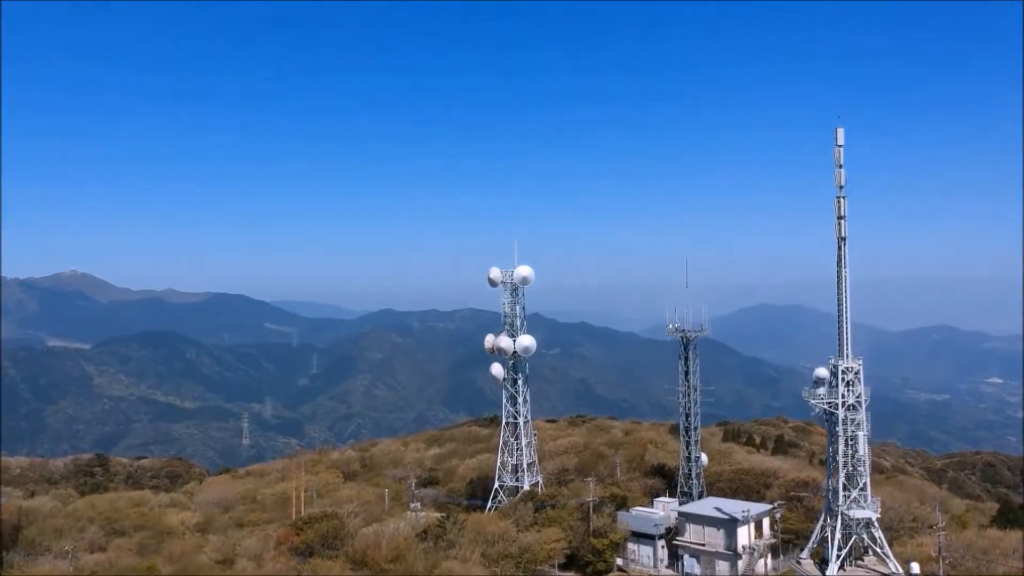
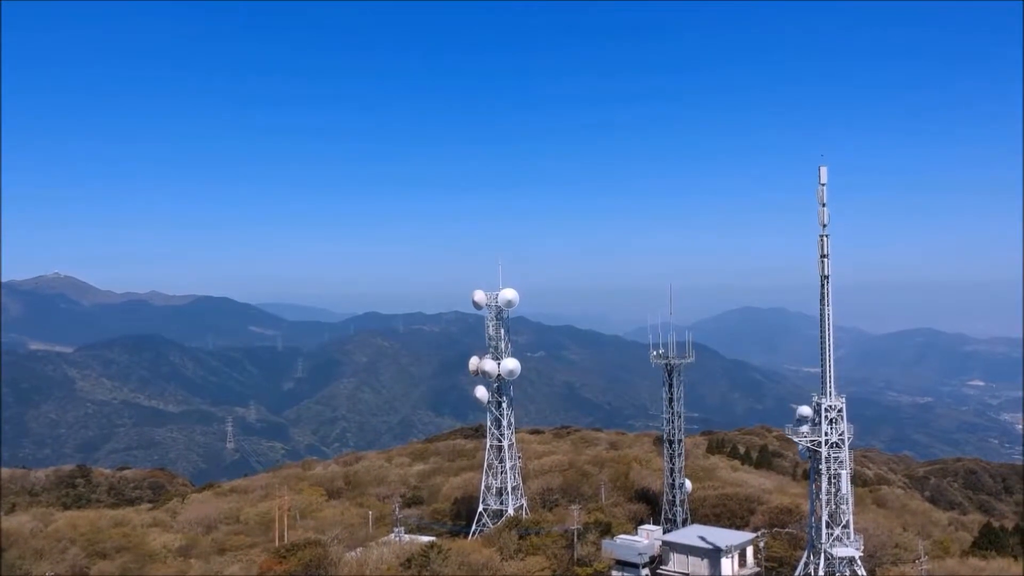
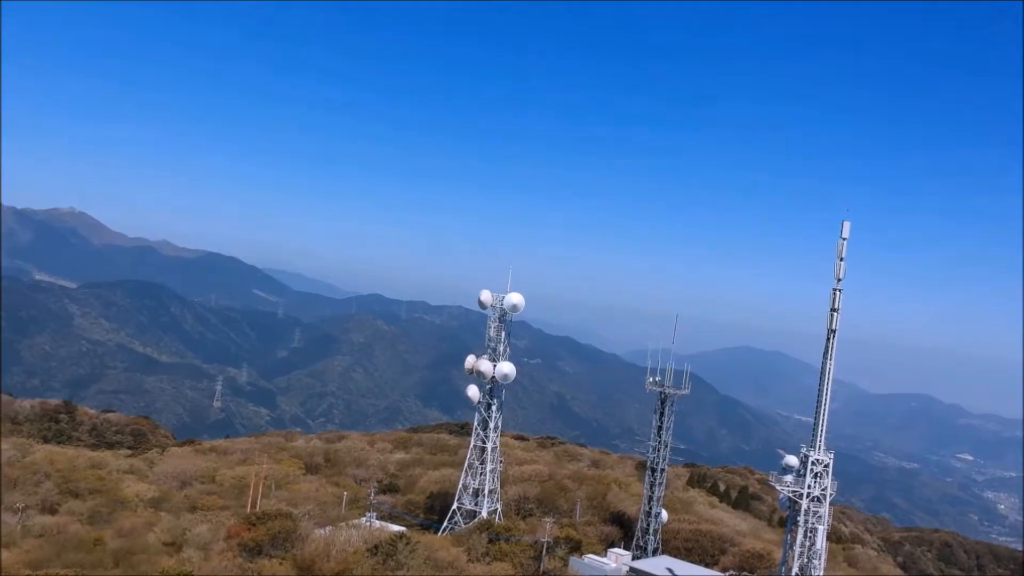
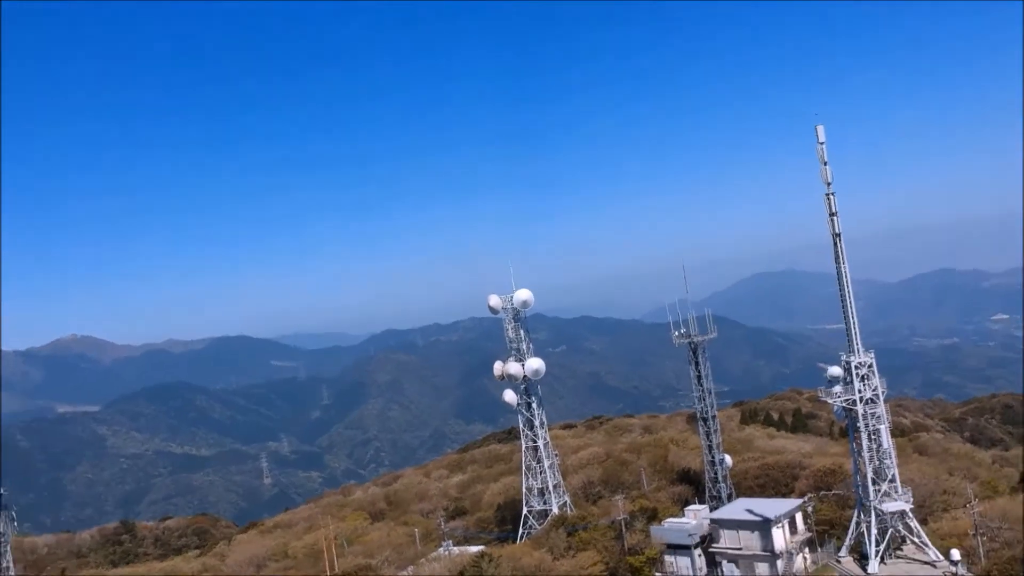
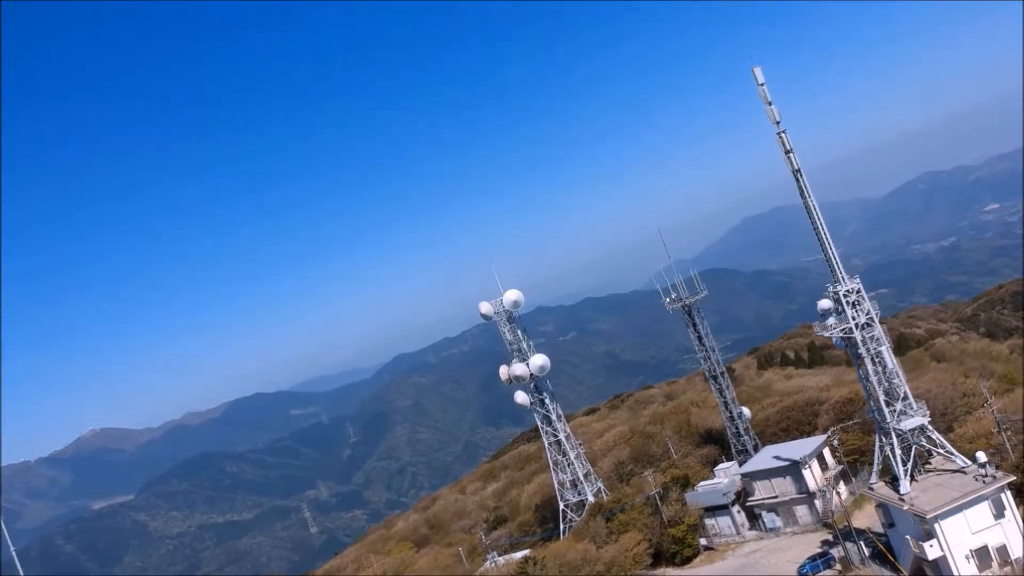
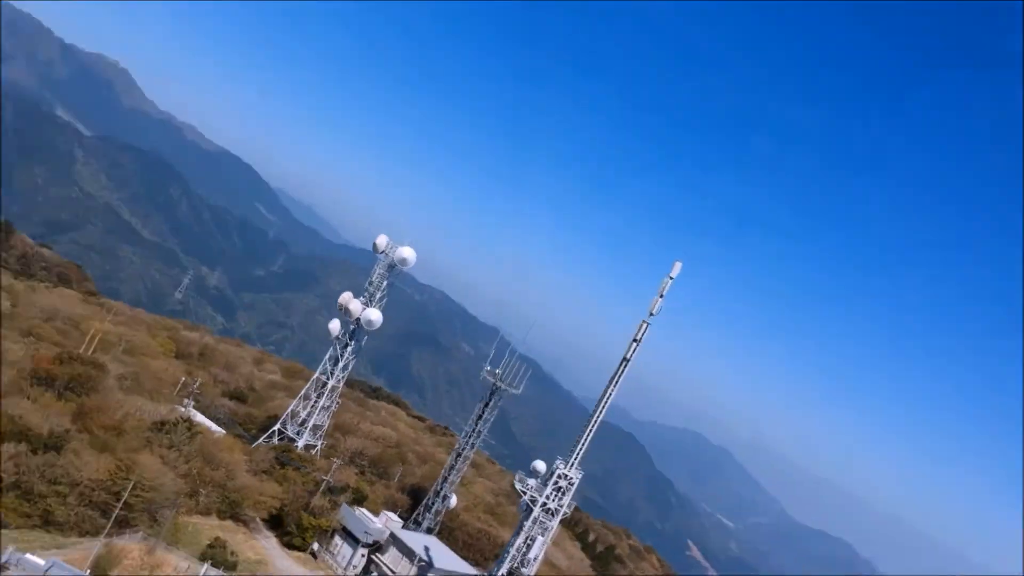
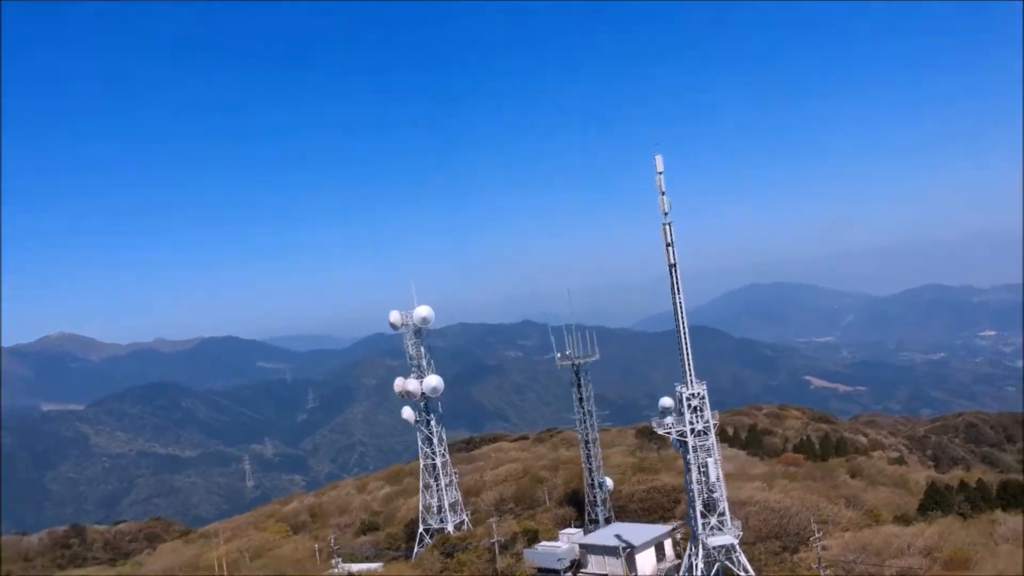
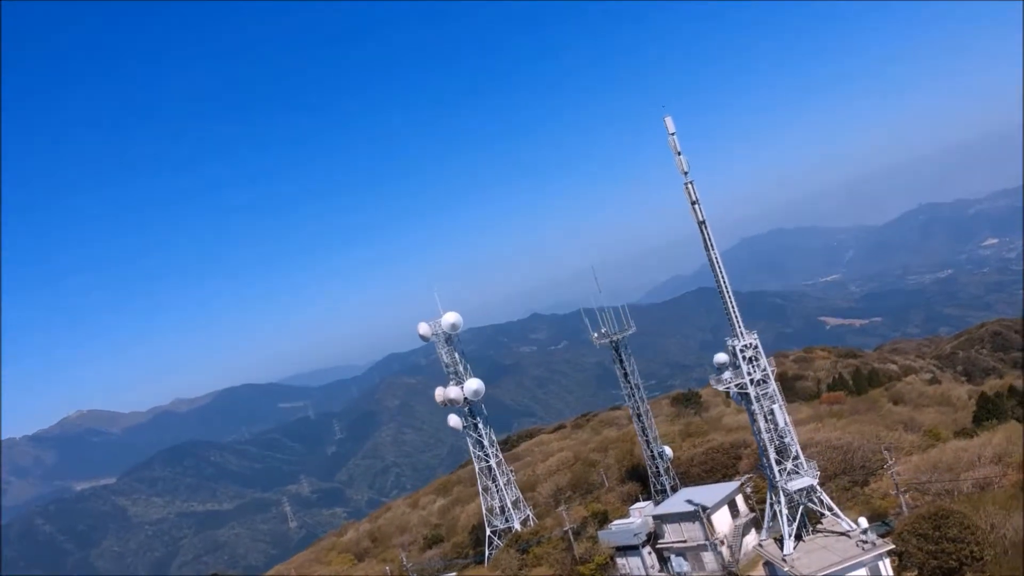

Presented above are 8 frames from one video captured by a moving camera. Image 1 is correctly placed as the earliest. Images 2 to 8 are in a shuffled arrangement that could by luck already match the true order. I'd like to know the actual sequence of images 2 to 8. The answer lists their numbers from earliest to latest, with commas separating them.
2, 3, 4, 5, 8, 7, 6
